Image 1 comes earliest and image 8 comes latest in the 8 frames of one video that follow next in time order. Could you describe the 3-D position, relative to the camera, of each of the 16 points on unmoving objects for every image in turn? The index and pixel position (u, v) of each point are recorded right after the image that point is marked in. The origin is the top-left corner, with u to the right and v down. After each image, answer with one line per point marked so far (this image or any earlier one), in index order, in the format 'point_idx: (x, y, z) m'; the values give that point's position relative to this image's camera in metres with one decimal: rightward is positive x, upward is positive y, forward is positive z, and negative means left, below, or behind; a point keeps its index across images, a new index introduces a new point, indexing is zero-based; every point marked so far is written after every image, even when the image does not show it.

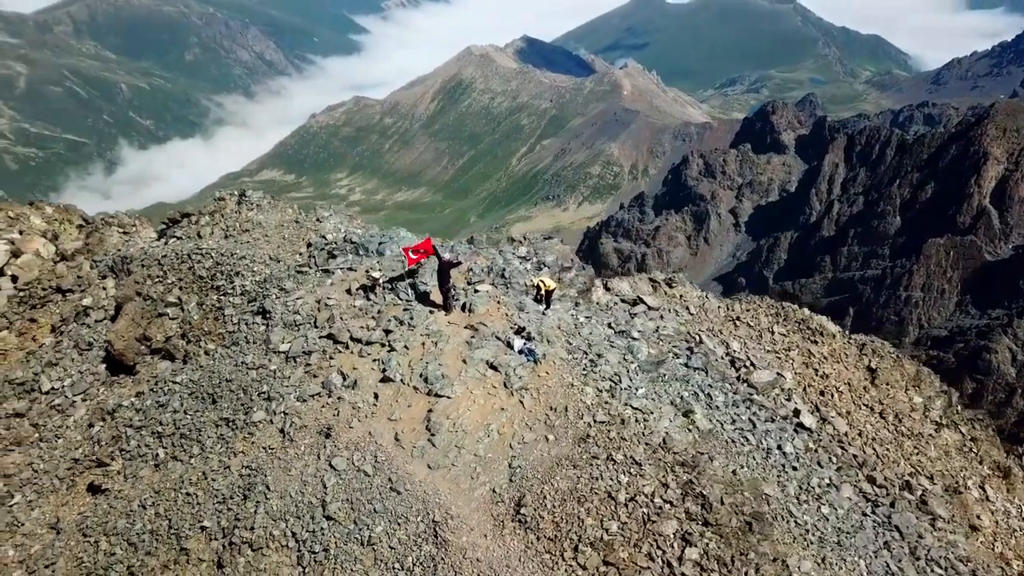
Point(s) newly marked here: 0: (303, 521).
0: (-4.4, -5.0, +17.0) m
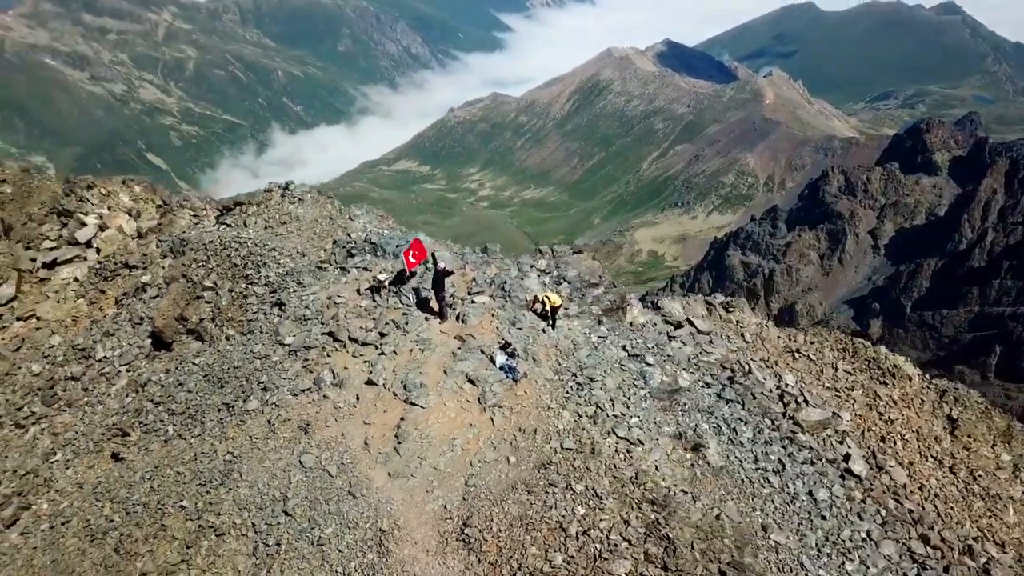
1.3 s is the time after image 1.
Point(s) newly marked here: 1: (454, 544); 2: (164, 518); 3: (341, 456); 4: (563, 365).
0: (-5.4, -4.9, +17.4) m
1: (-1.0, -5.1, +15.9) m
2: (-8.2, -5.4, +19.0) m
3: (-3.8, -3.8, +17.9) m
4: (+1.3, -2.0, +19.6) m
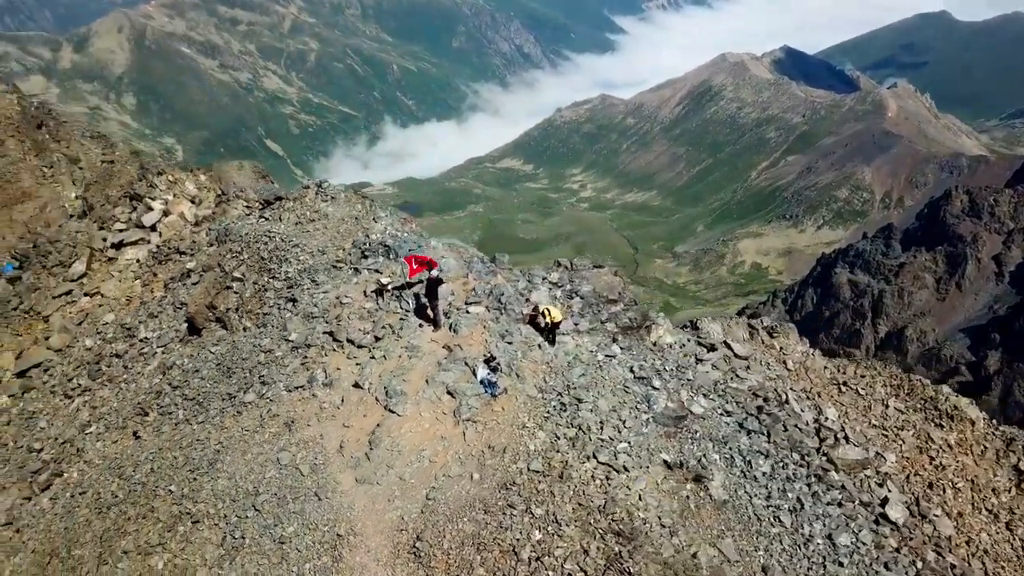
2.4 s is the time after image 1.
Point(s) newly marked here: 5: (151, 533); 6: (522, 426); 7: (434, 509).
0: (-6.2, -4.9, +17.8) m
1: (-2.0, -5.4, +15.8) m
2: (-8.7, -5.1, +19.8) m
3: (-4.4, -3.9, +18.1) m
4: (+0.9, -2.4, +19.2) m
5: (-8.3, -5.6, +18.5) m
6: (+0.2, -3.1, +18.0) m
7: (-1.6, -4.6, +16.4) m
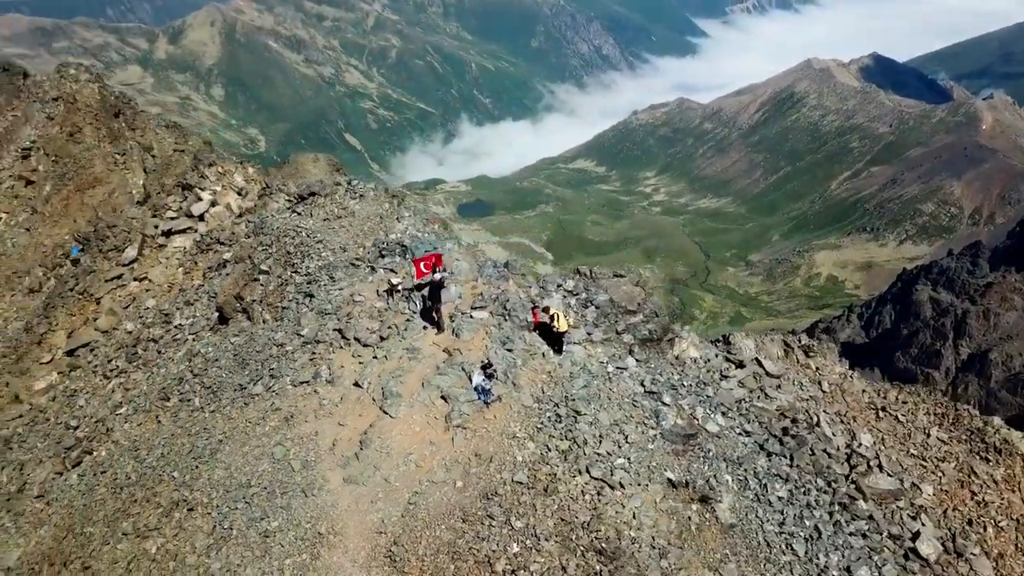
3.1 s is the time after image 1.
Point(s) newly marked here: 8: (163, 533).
0: (-6.4, -4.8, +18.1) m
1: (-2.5, -5.4, +15.7) m
2: (-8.8, -4.9, +20.3) m
3: (-4.7, -3.8, +18.2) m
4: (+0.8, -2.6, +18.9) m
5: (-8.5, -5.4, +19.0) m
6: (0.0, -3.3, +17.8) m
7: (-2.0, -4.7, +16.3) m
8: (-8.0, -5.6, +18.2) m
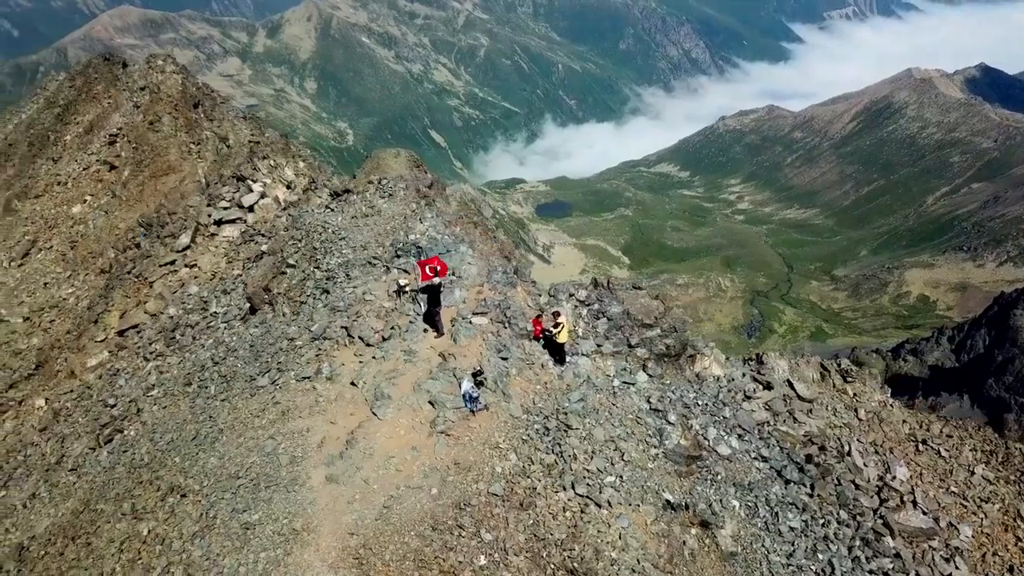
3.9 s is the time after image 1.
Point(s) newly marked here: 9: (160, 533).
0: (-6.8, -4.6, +18.5) m
1: (-3.1, -5.5, +15.8) m
2: (-9.0, -4.6, +20.8) m
3: (-5.0, -3.8, +18.4) m
4: (+0.6, -2.8, +18.6) m
5: (-8.8, -5.2, +19.5) m
6: (-0.4, -3.5, +17.6) m
7: (-2.6, -4.7, +16.3) m
8: (-8.4, -5.4, +18.7) m
9: (-8.1, -5.6, +18.1) m
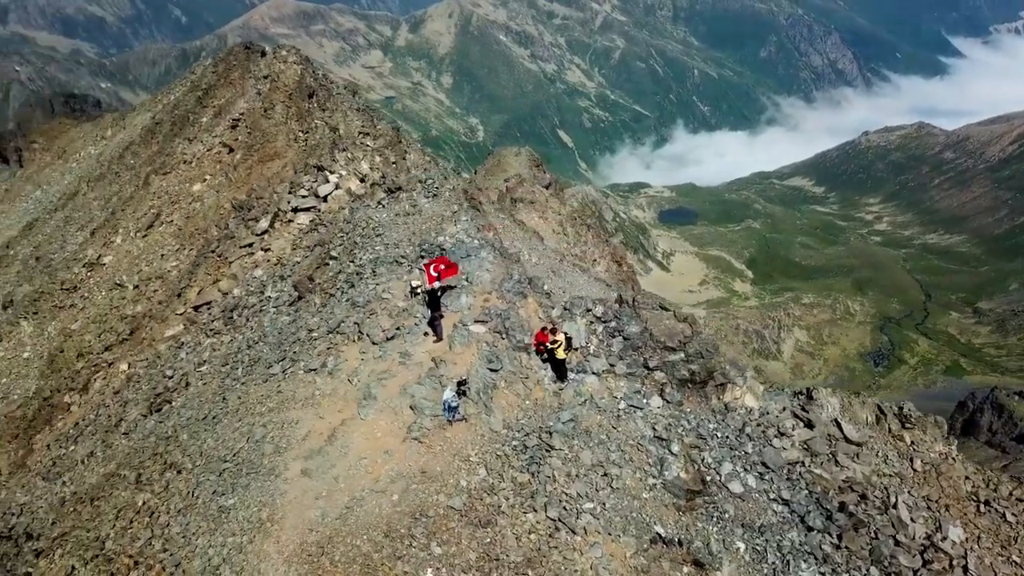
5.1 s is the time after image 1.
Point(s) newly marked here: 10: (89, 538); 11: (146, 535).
0: (-7.3, -4.3, +19.1) m
1: (-4.1, -5.4, +15.9) m
2: (-9.1, -4.2, +21.7) m
3: (-5.4, -3.6, +18.8) m
4: (+0.2, -3.1, +18.1) m
5: (-9.2, -4.7, +20.4) m
6: (-1.0, -3.7, +17.3) m
7: (-3.4, -4.7, +16.3) m
8: (-8.9, -5.0, +19.6) m
9: (-8.6, -5.2, +18.9) m
10: (-10.4, -6.1, +19.6) m
11: (-8.4, -5.6, +18.2) m
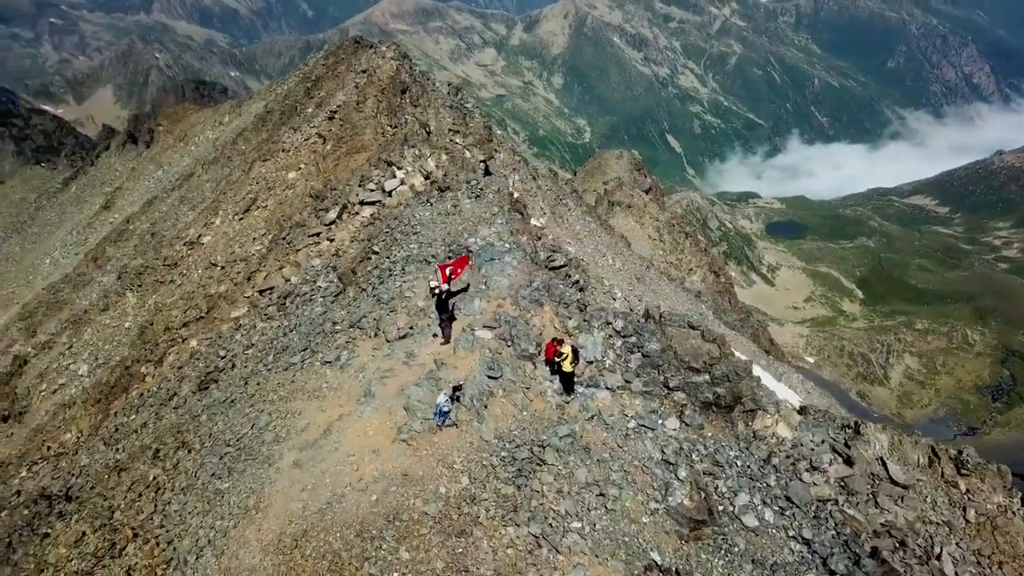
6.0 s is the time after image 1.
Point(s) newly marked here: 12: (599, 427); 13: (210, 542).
0: (-7.3, -4.0, +19.6) m
1: (-4.7, -5.3, +16.1) m
2: (-8.8, -3.7, +22.5) m
3: (-5.5, -3.4, +19.1) m
4: (0.0, -3.3, +17.8) m
5: (-9.1, -4.3, +21.2) m
6: (-1.3, -3.8, +17.0) m
7: (-3.9, -4.7, +16.4) m
8: (-8.9, -4.6, +20.3) m
9: (-8.8, -4.8, +19.6) m
10: (-10.5, -5.6, +20.5) m
11: (-8.6, -5.2, +18.8) m
12: (+2.2, -3.5, +19.9) m
13: (-6.5, -5.4, +17.0) m
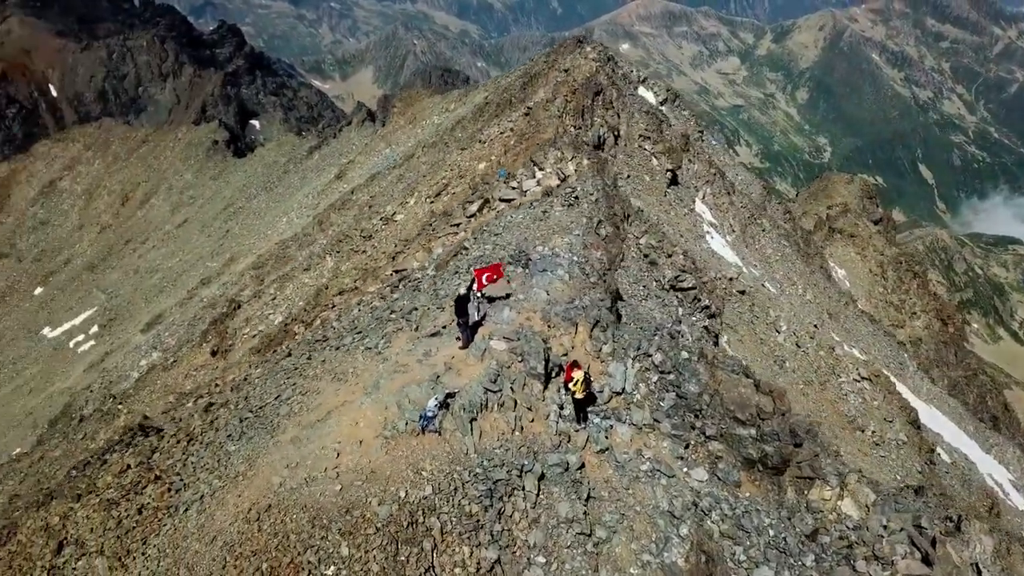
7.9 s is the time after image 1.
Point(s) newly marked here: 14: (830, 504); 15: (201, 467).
0: (-7.0, -3.3, +20.8) m
1: (-5.6, -4.9, +16.7) m
2: (-7.7, -2.9, +23.9) m
3: (-5.3, -2.9, +19.8) m
4: (-0.4, -3.6, +17.1) m
5: (-8.4, -3.3, +22.8) m
6: (-1.9, -3.9, +16.8) m
7: (-4.6, -4.4, +16.8) m
8: (-8.5, -3.6, +21.9) m
9: (-8.5, -3.8, +21.2) m
10: (-10.1, -4.4, +22.5) m
11: (-8.6, -4.3, +20.4) m
12: (+2.3, -4.1, +18.7) m
13: (-7.1, -4.8, +18.1) m
14: (+7.6, -5.3, +19.7) m
15: (-7.6, -4.4, +19.3) m
